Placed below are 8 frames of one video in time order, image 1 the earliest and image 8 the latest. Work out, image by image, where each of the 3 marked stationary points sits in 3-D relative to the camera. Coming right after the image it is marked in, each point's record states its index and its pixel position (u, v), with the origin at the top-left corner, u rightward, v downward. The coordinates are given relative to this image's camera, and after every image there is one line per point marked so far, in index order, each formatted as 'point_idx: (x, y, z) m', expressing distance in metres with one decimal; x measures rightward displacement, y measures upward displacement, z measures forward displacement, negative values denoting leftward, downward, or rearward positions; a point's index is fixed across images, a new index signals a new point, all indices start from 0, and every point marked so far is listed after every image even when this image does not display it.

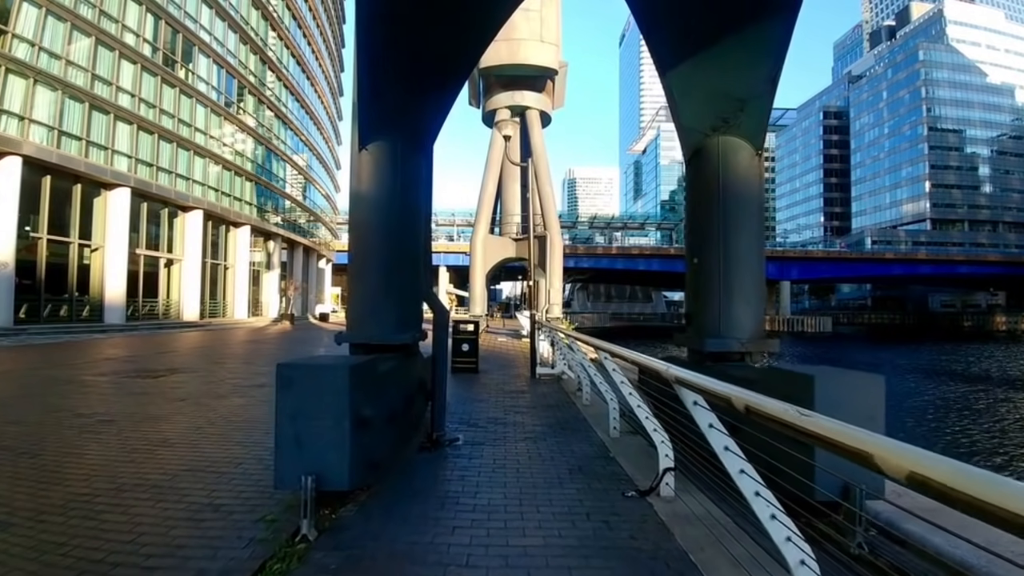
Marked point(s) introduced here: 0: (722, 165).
0: (+2.2, +1.3, +6.0) m
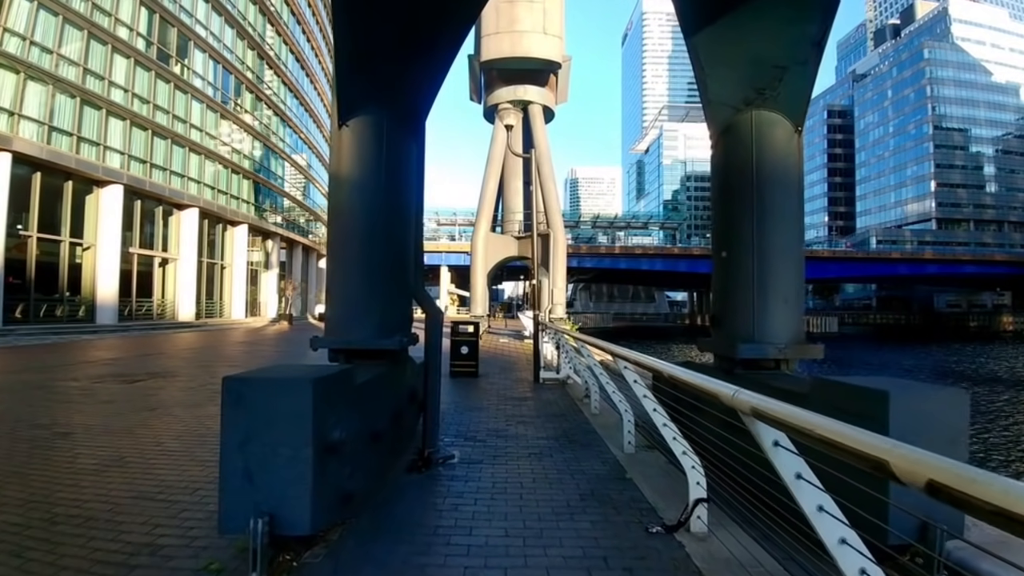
0: (+2.2, +1.3, +5.2) m
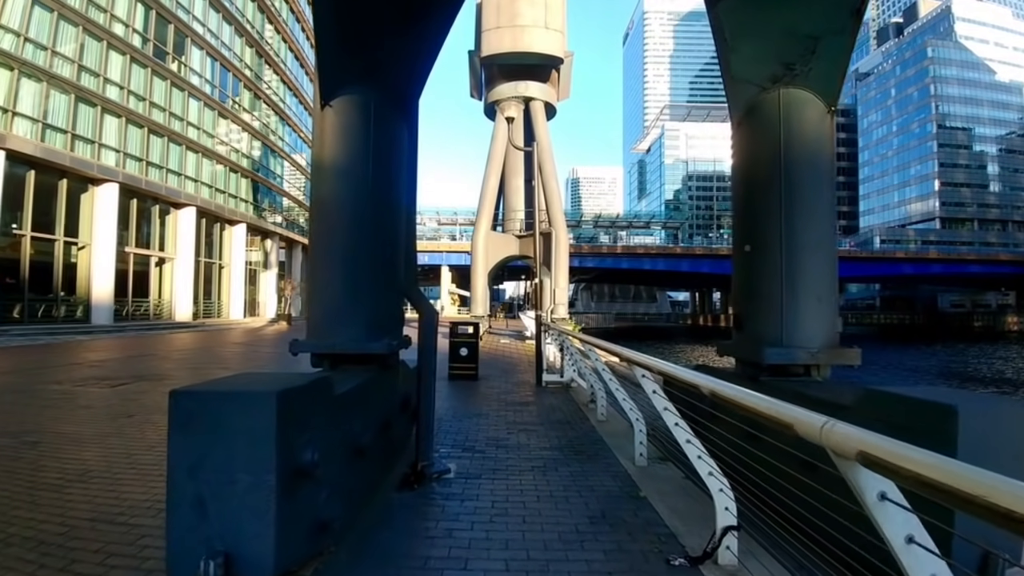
0: (+2.2, +1.3, +4.7) m
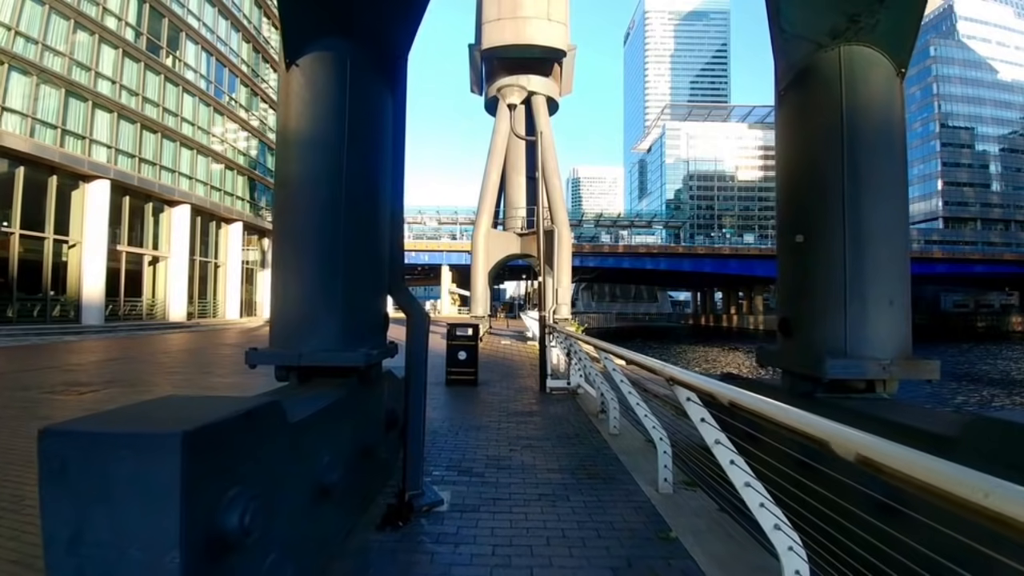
0: (+2.3, +1.3, +3.9) m
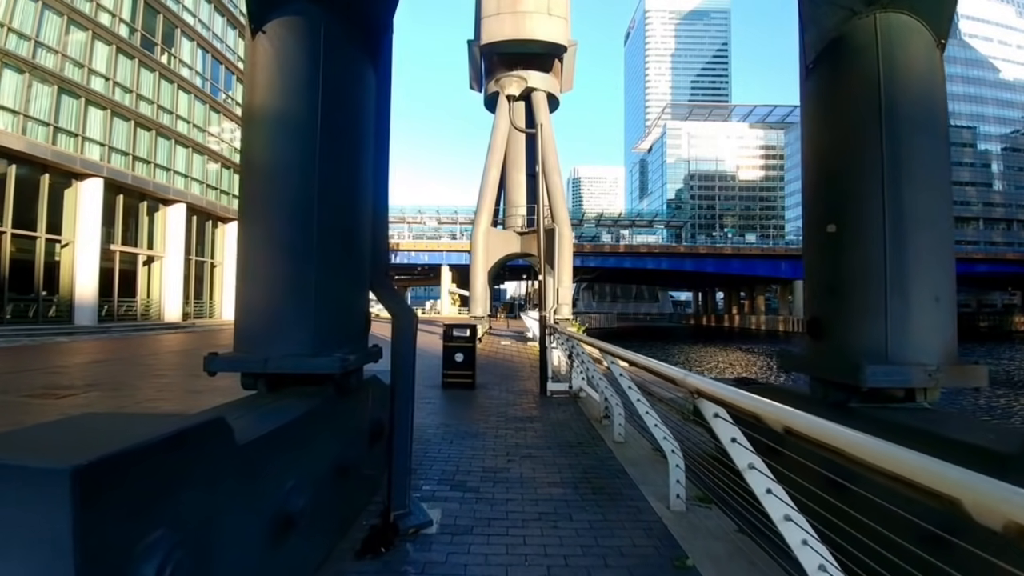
0: (+2.3, +1.4, +3.5) m
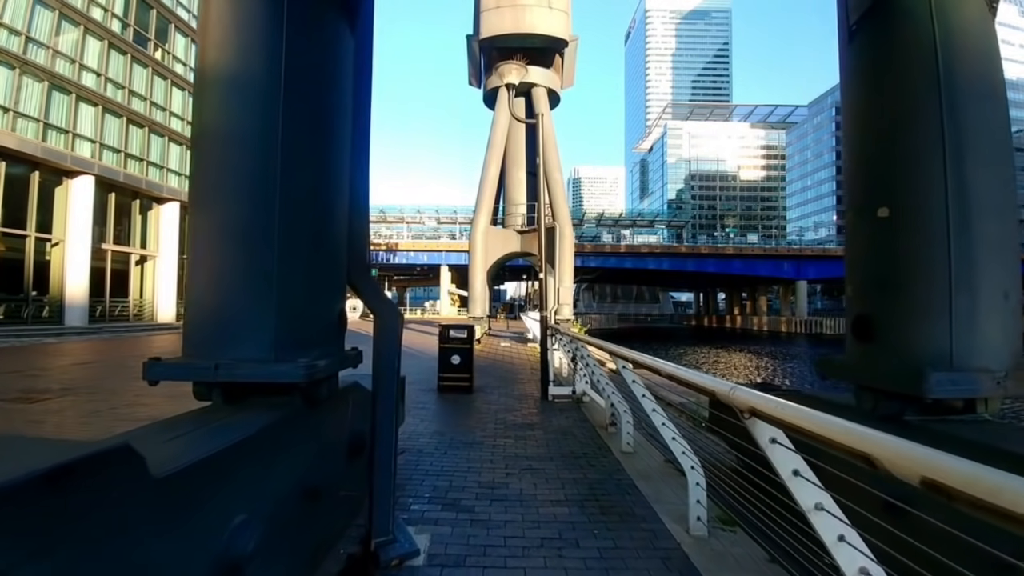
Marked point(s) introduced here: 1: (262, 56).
0: (+2.2, +1.4, +3.0) m
1: (-1.2, +1.1, +2.8) m
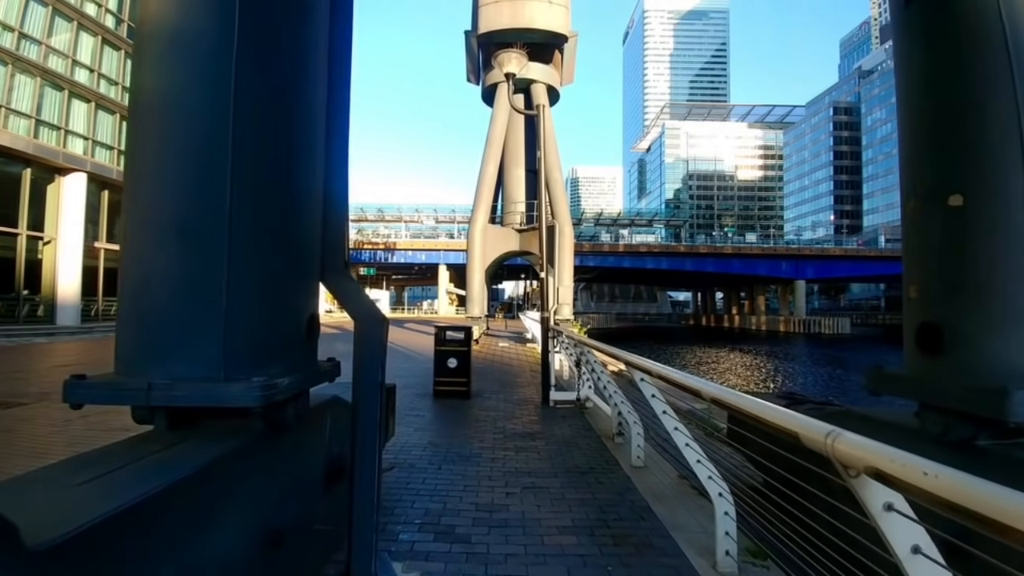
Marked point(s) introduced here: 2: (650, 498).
0: (+2.3, +1.4, +2.5) m
1: (-1.2, +1.1, +2.3) m
2: (+1.1, -1.7, +4.6) m
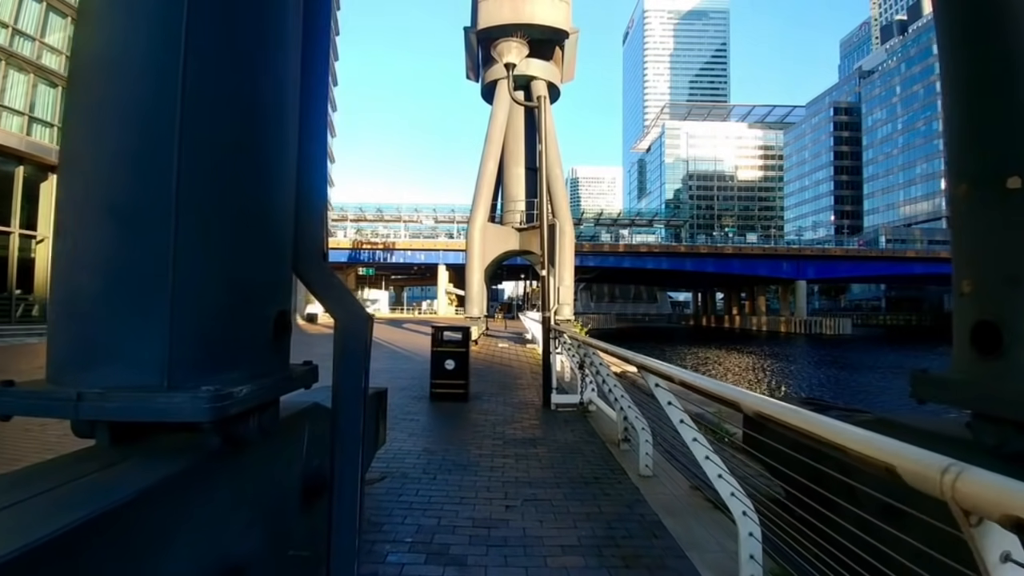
0: (+2.3, +1.4, +2.2) m
1: (-1.2, +1.1, +1.9) m
2: (+1.1, -1.6, +4.2) m
